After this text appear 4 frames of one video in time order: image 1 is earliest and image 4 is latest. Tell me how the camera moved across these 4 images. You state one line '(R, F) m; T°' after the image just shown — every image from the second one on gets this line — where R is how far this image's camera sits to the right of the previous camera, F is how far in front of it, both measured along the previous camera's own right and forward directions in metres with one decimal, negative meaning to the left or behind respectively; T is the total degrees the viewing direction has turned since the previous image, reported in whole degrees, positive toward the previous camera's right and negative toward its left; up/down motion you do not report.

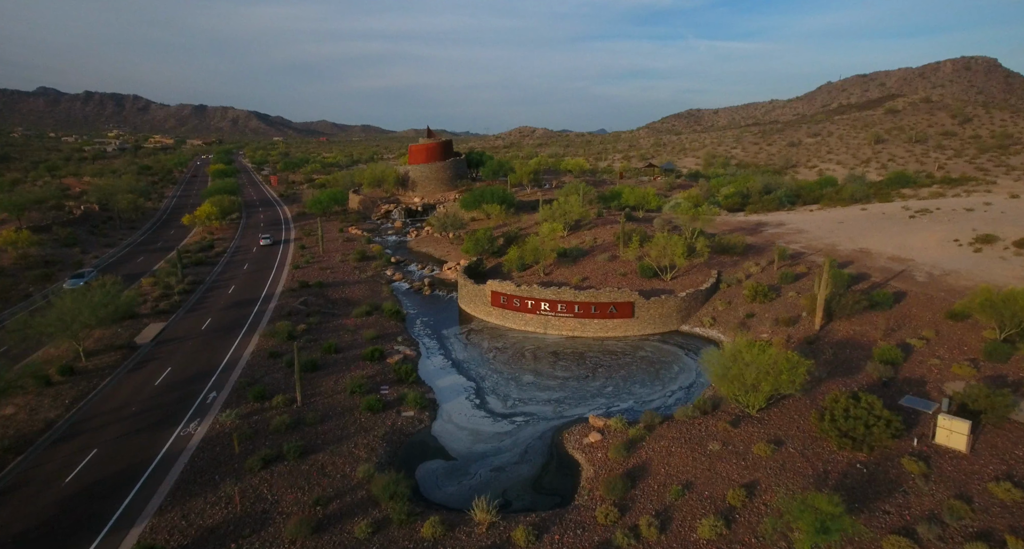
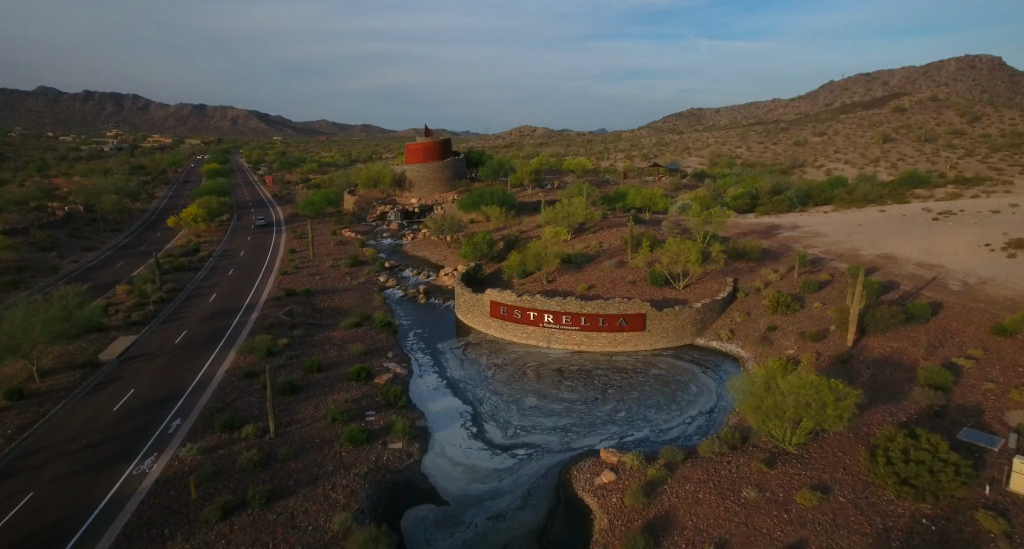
(0.0, +2.3) m; 0°
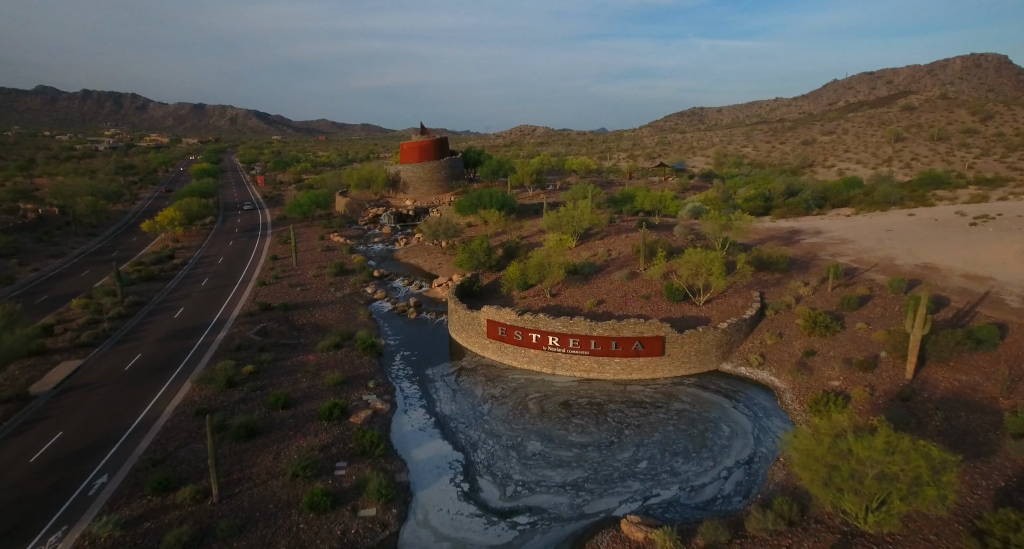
(0.0, +3.3) m; 0°
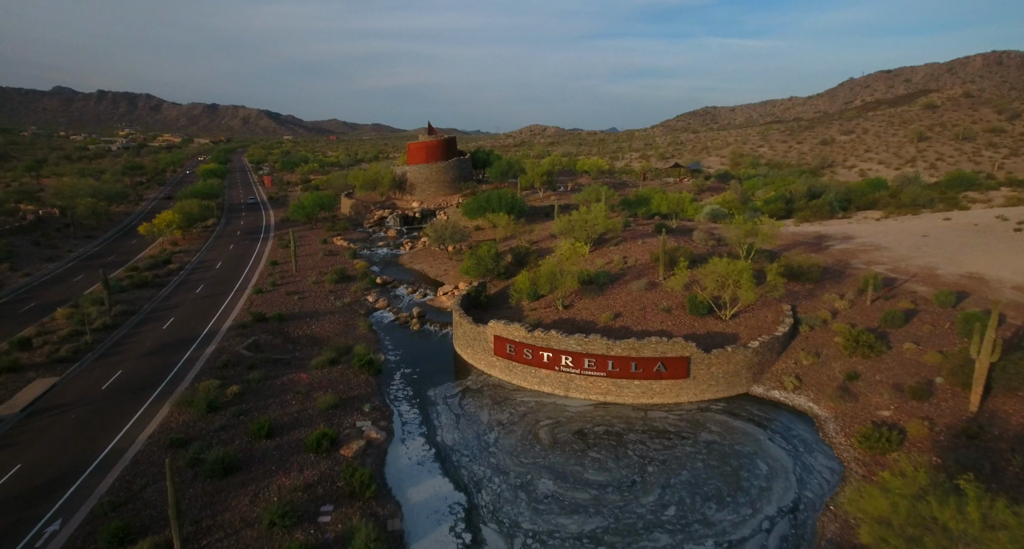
(0.0, +2.0) m; -1°
